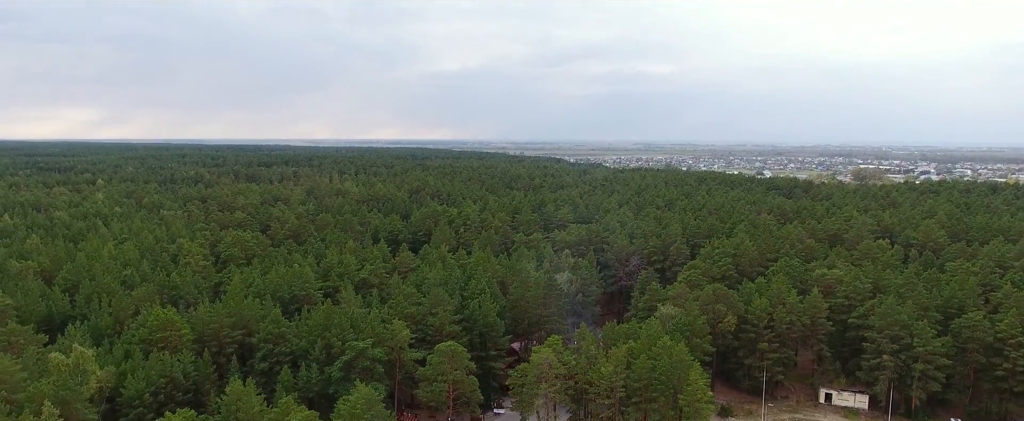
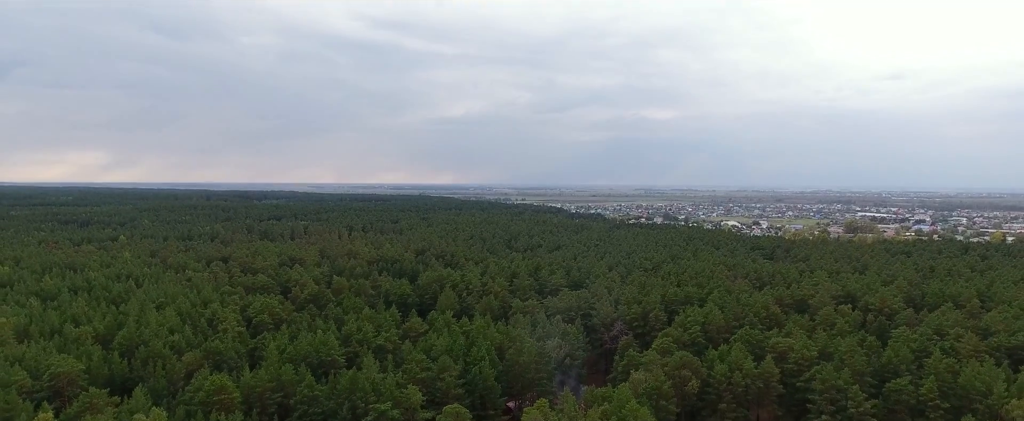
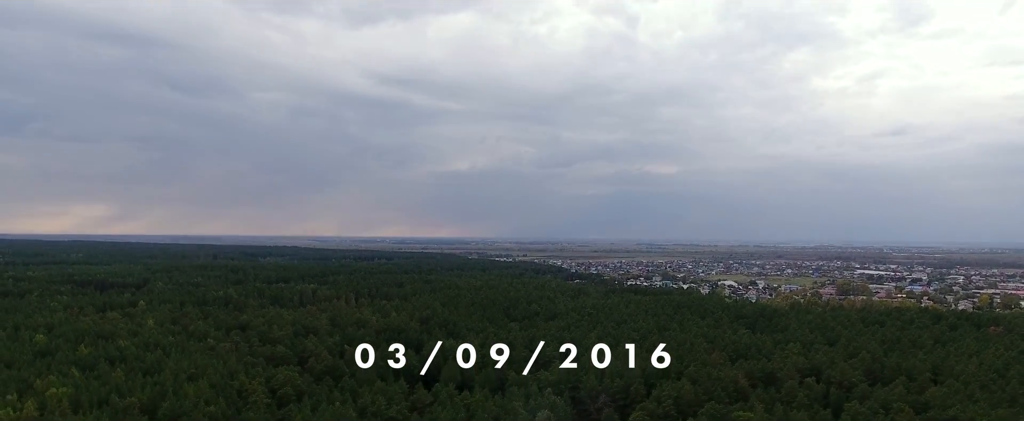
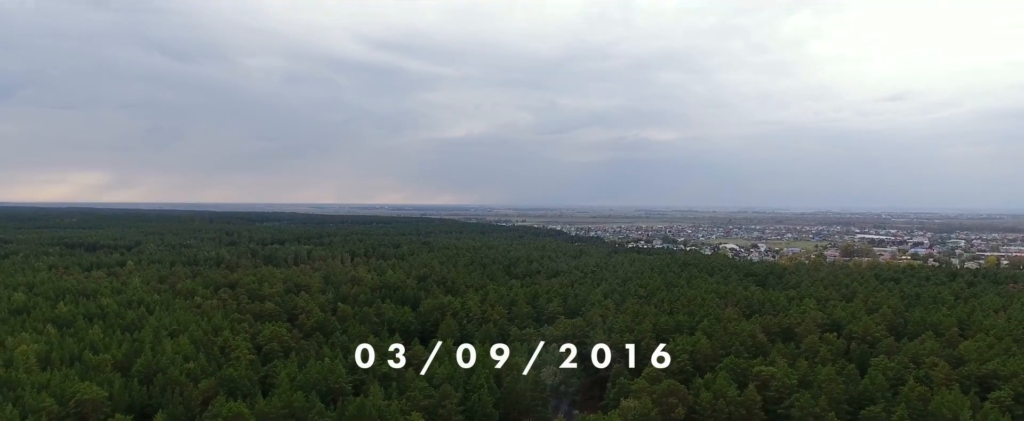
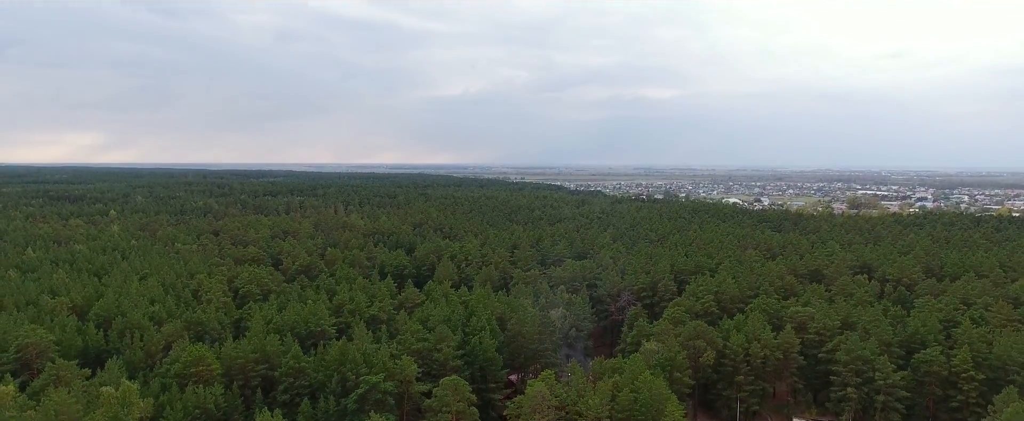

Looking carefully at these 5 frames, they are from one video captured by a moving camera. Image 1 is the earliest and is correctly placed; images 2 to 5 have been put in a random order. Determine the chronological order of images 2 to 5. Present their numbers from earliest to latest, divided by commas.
5, 2, 4, 3
